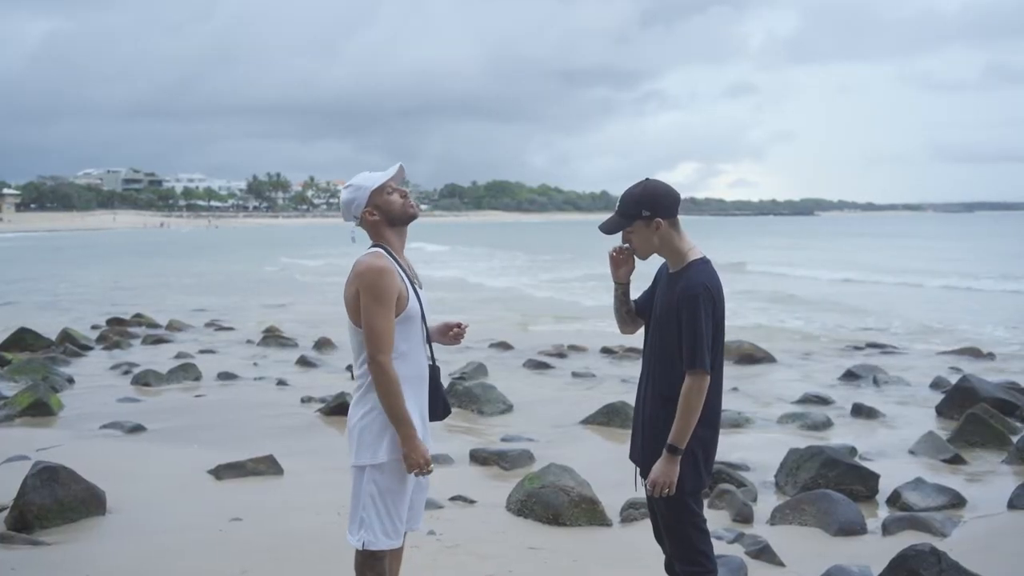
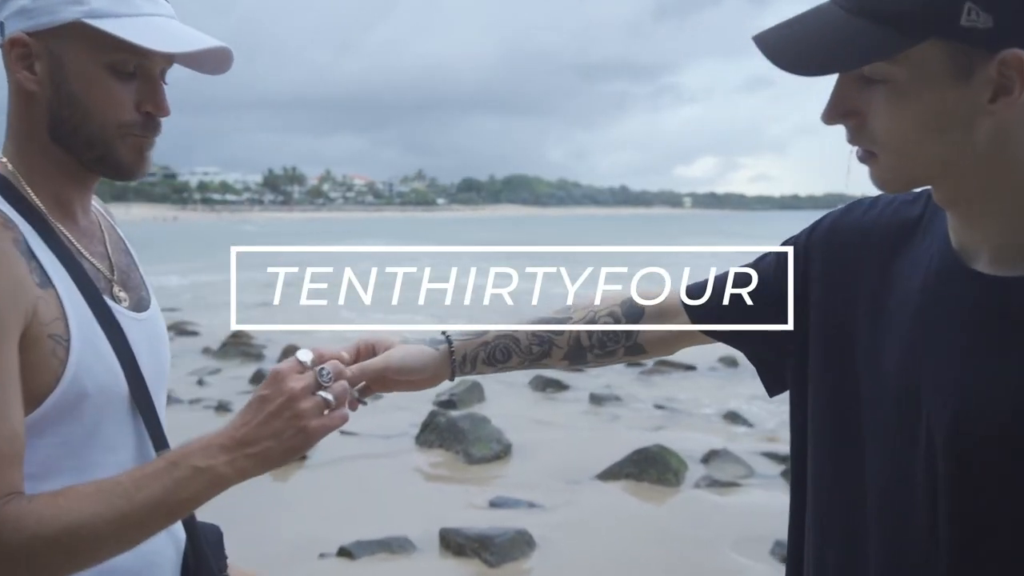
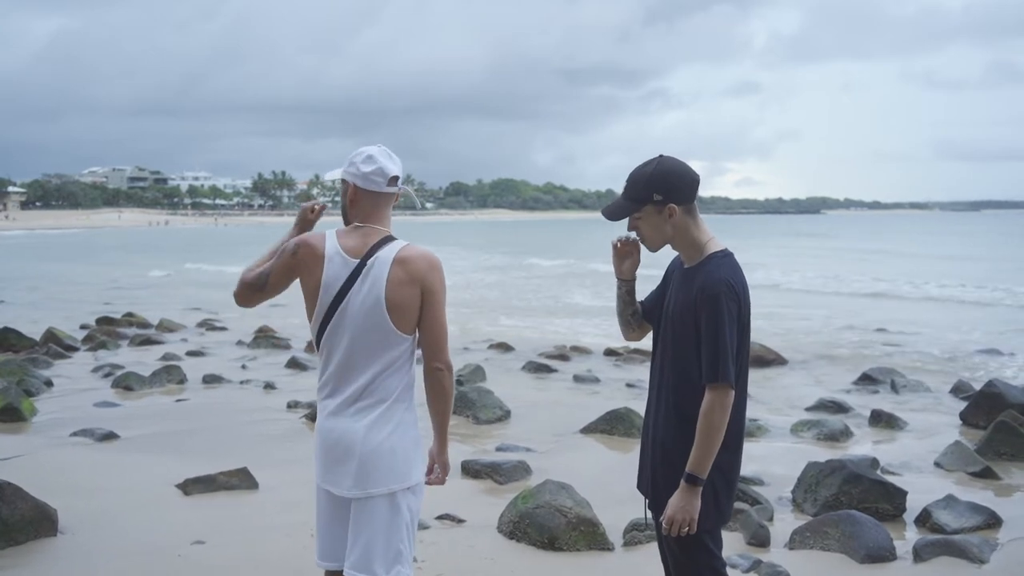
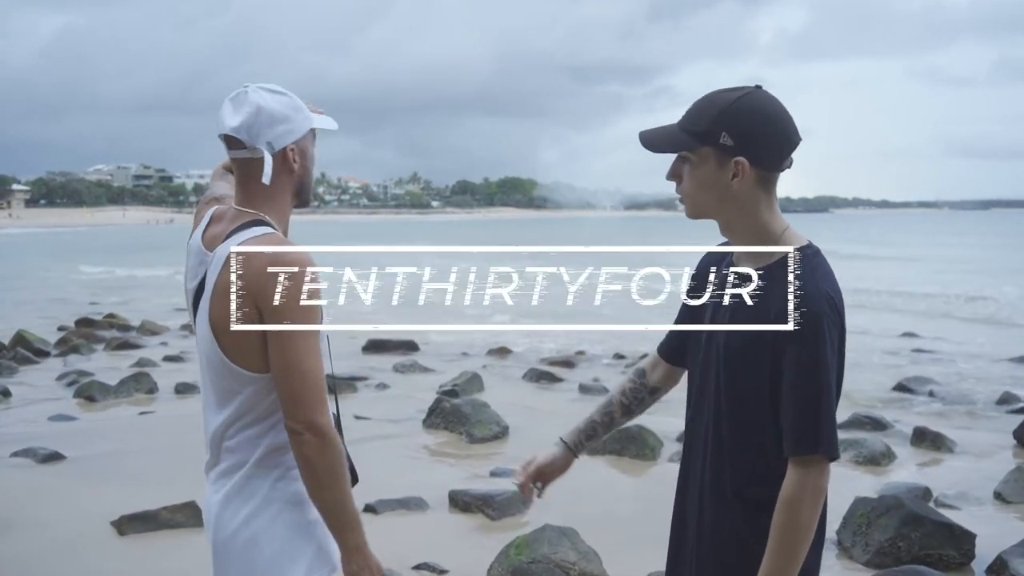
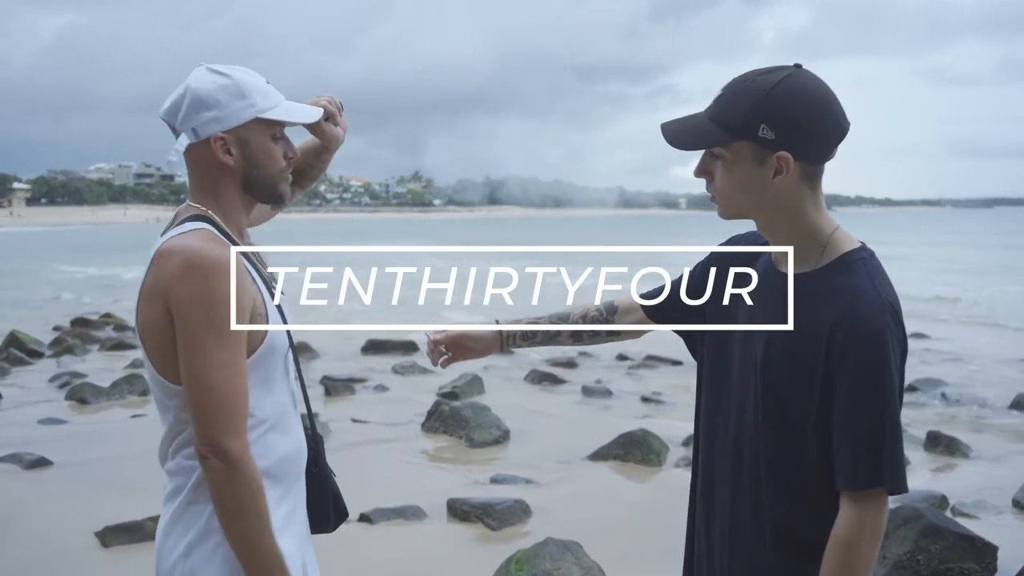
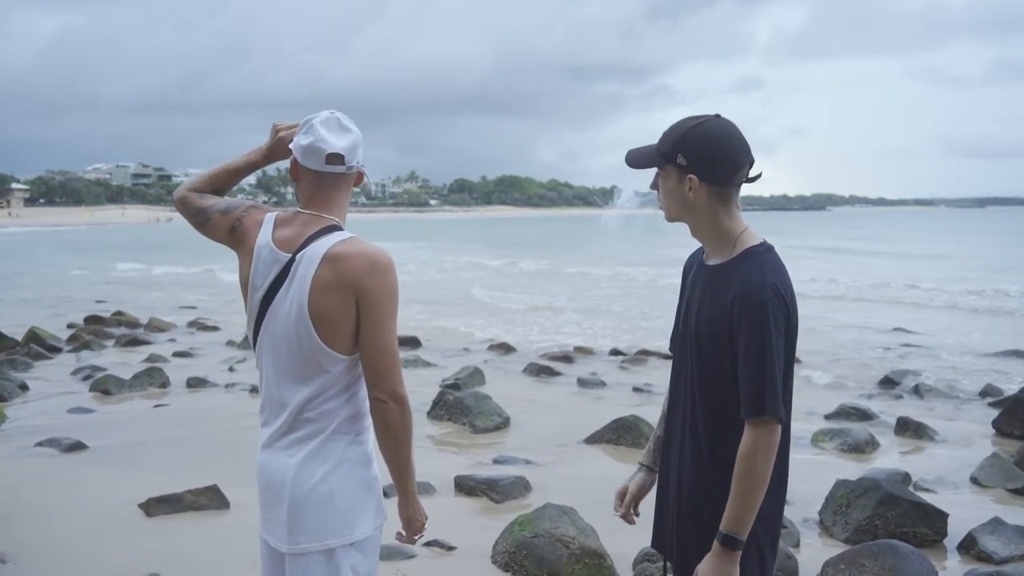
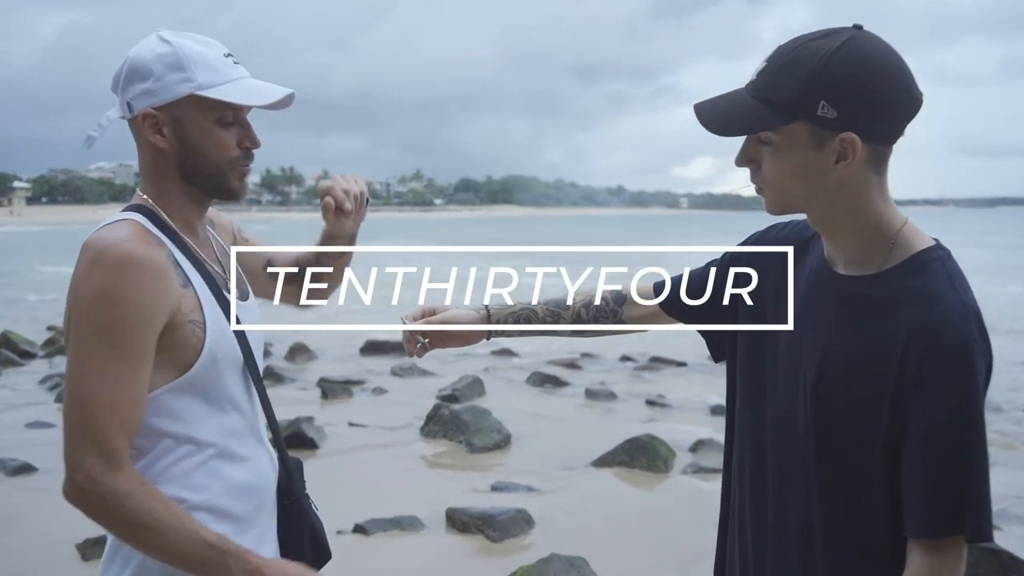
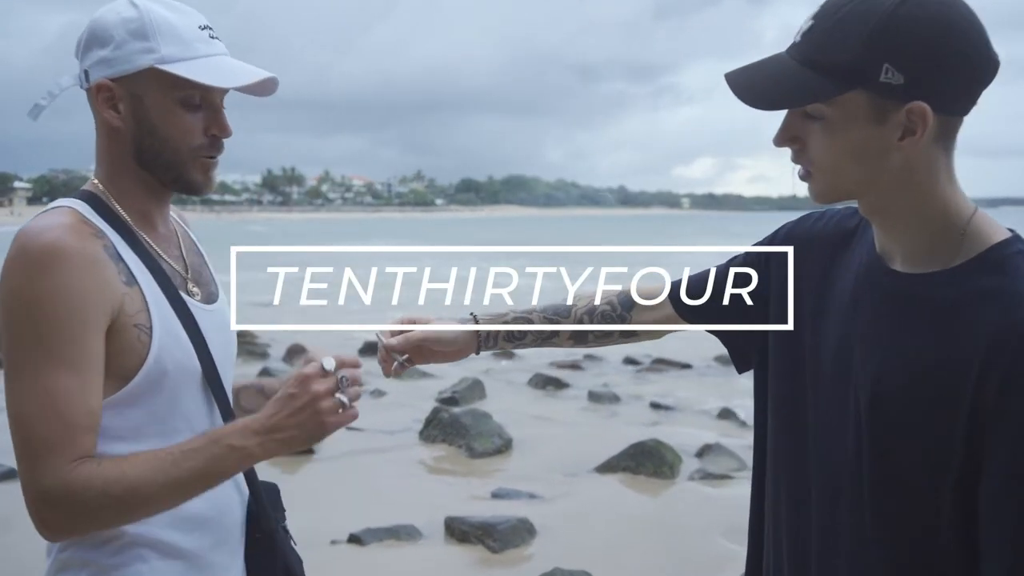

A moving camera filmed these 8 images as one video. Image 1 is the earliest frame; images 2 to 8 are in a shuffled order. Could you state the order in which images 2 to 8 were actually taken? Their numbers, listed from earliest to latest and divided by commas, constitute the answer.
3, 6, 4, 5, 7, 8, 2
